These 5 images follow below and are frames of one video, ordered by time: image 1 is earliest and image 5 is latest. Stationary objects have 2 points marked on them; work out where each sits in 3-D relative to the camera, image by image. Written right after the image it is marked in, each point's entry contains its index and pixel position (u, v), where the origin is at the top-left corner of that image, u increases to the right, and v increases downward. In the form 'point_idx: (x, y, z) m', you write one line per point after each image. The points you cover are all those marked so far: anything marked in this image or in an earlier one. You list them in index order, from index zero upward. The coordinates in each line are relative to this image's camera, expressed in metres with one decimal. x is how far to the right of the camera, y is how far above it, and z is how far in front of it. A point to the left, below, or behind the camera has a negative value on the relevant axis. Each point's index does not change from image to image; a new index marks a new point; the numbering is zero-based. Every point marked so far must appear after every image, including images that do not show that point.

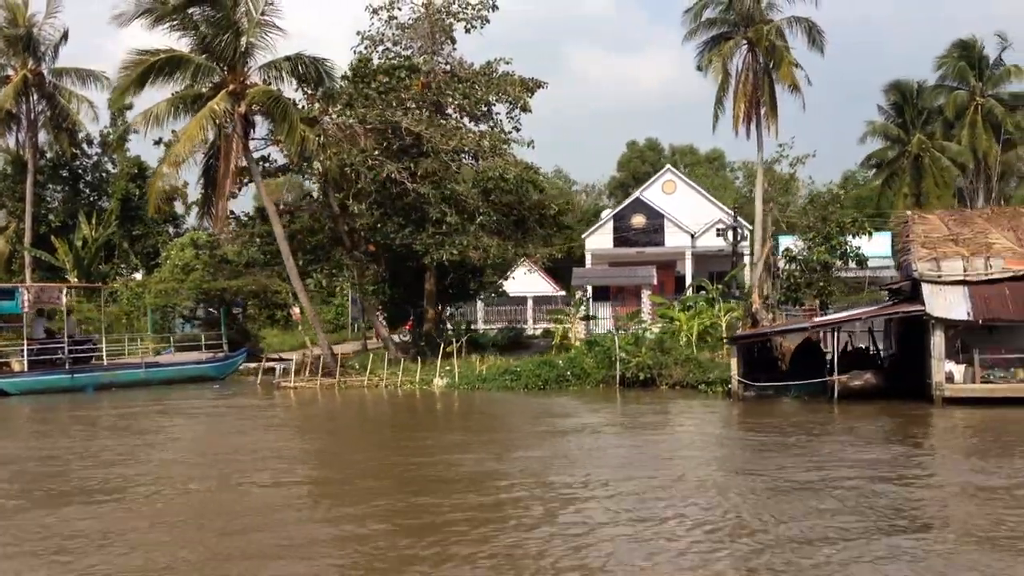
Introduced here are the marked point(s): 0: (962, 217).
0: (+7.2, +1.2, +18.3) m
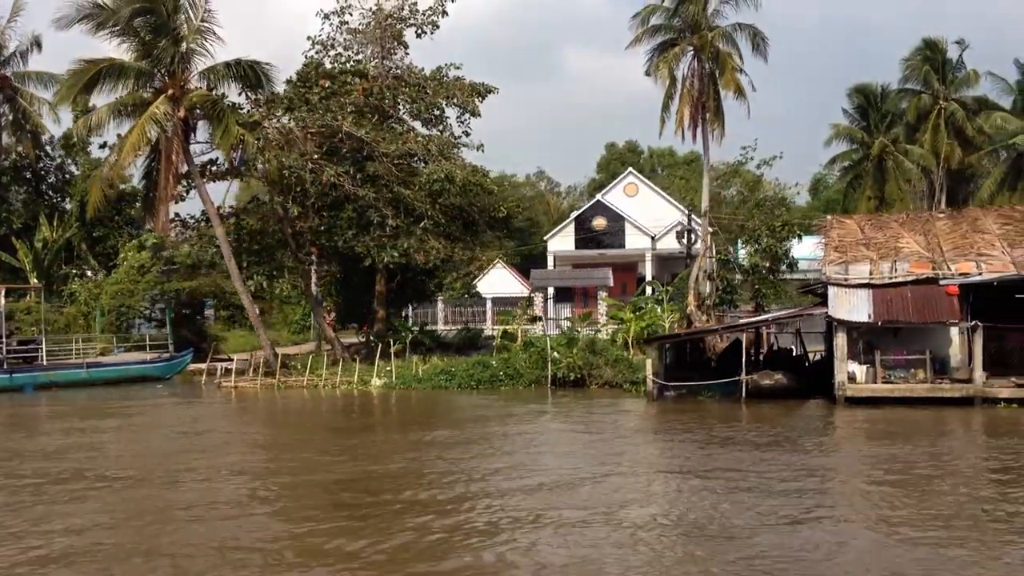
0: (+6.0, +1.1, +18.8) m
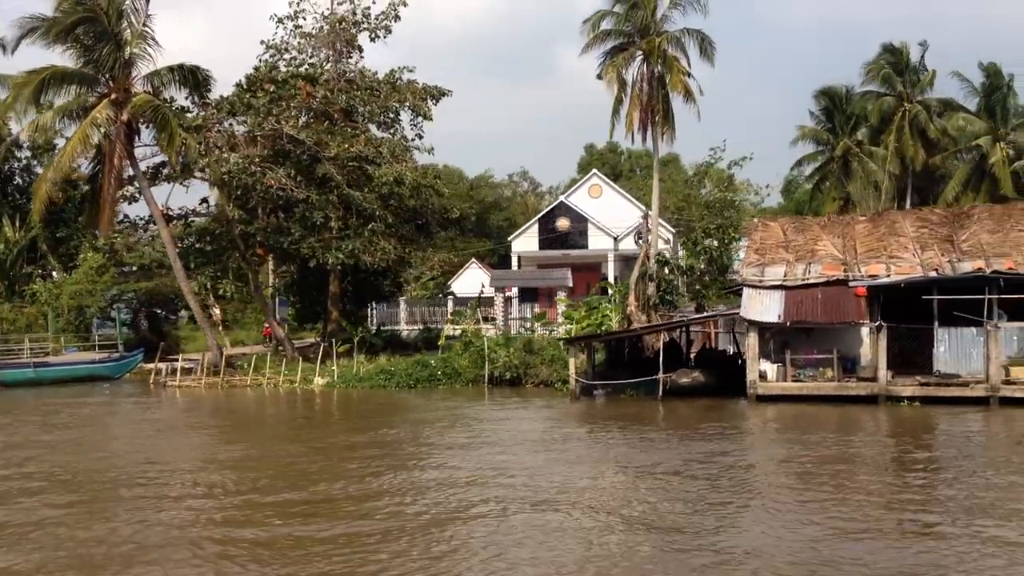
0: (+4.9, +1.1, +19.2) m
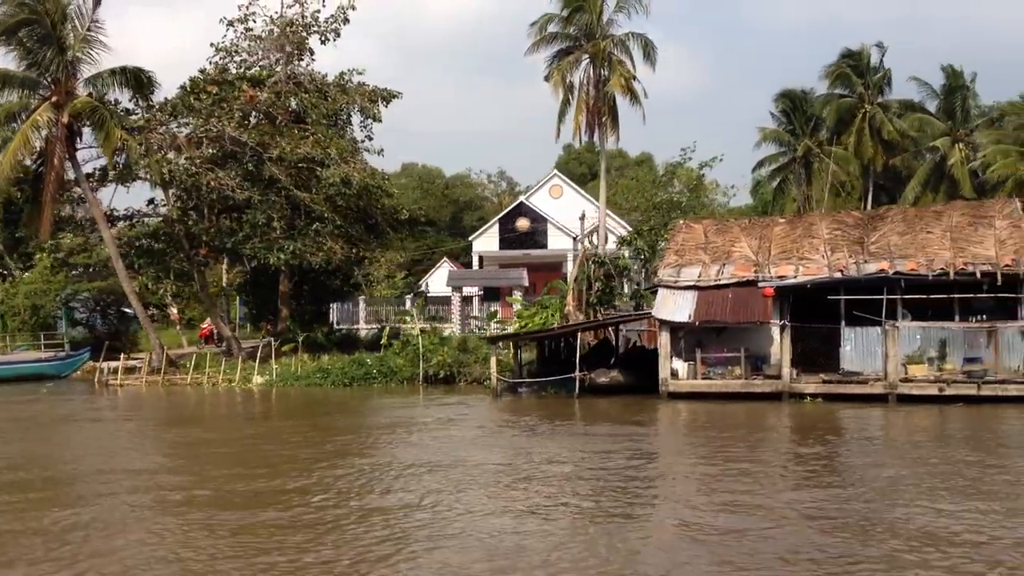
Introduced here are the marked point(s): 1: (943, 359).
0: (+3.7, +1.1, +19.7) m
1: (+6.8, -1.1, +18.2) m
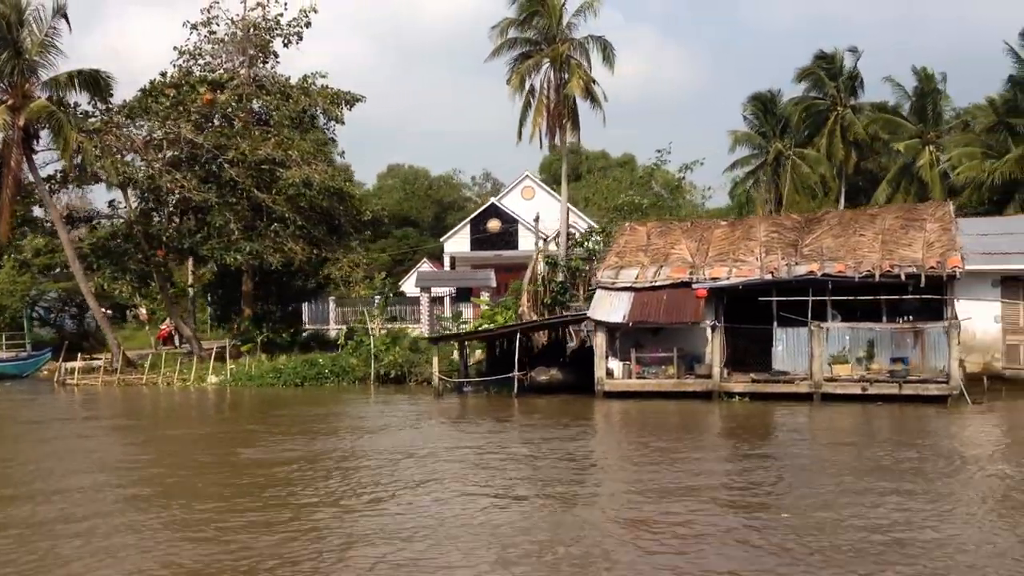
0: (+2.7, +1.1, +20.1) m
1: (+5.9, -1.2, +18.6) m
